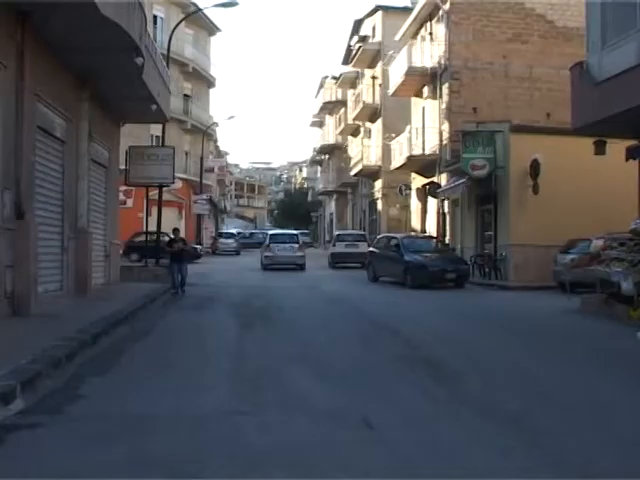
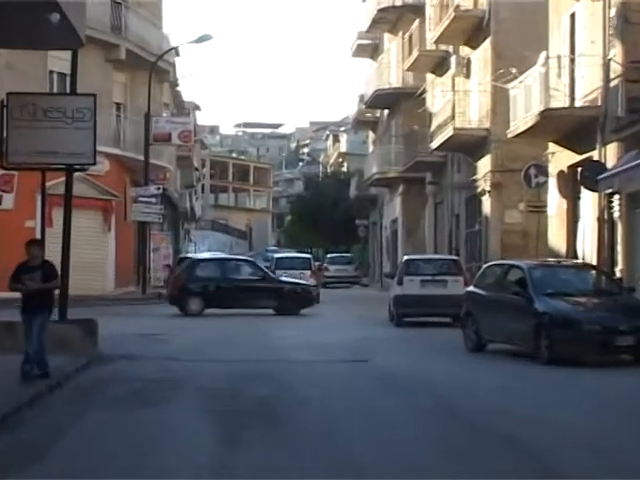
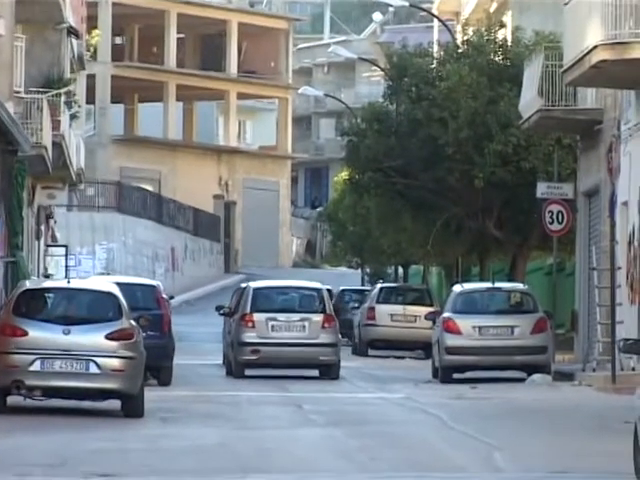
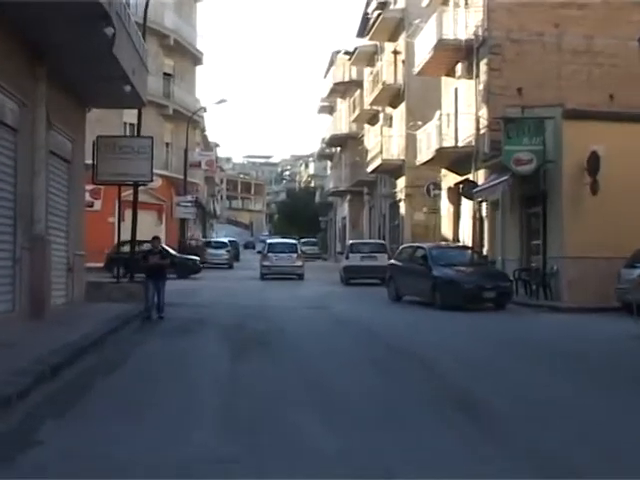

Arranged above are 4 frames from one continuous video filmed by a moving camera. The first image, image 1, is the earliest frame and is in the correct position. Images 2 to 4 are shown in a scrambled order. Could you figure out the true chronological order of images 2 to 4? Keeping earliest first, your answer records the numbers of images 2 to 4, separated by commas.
4, 2, 3
